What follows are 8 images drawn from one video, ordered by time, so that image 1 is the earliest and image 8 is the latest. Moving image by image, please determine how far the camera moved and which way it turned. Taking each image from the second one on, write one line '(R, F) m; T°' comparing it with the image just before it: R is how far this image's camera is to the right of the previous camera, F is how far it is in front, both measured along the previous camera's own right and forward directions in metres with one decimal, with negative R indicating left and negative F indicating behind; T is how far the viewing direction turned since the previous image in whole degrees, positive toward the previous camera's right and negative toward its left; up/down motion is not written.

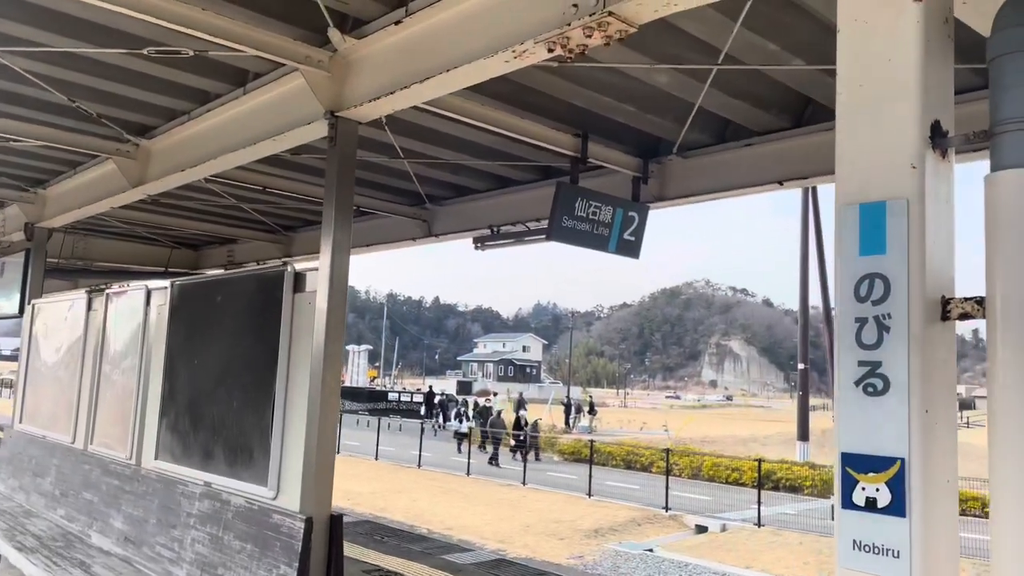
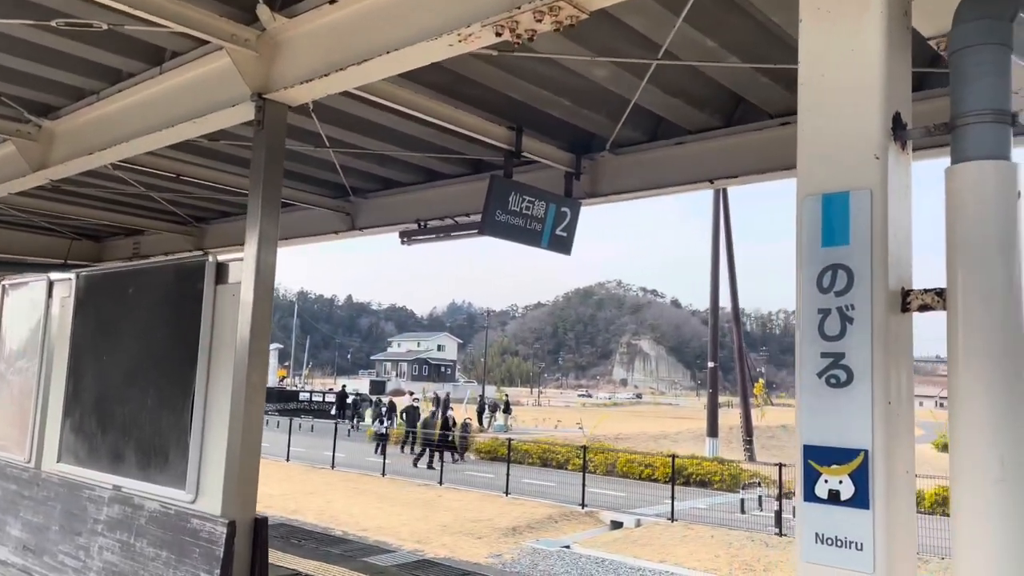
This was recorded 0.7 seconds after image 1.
(-0.2, +0.1) m; +6°
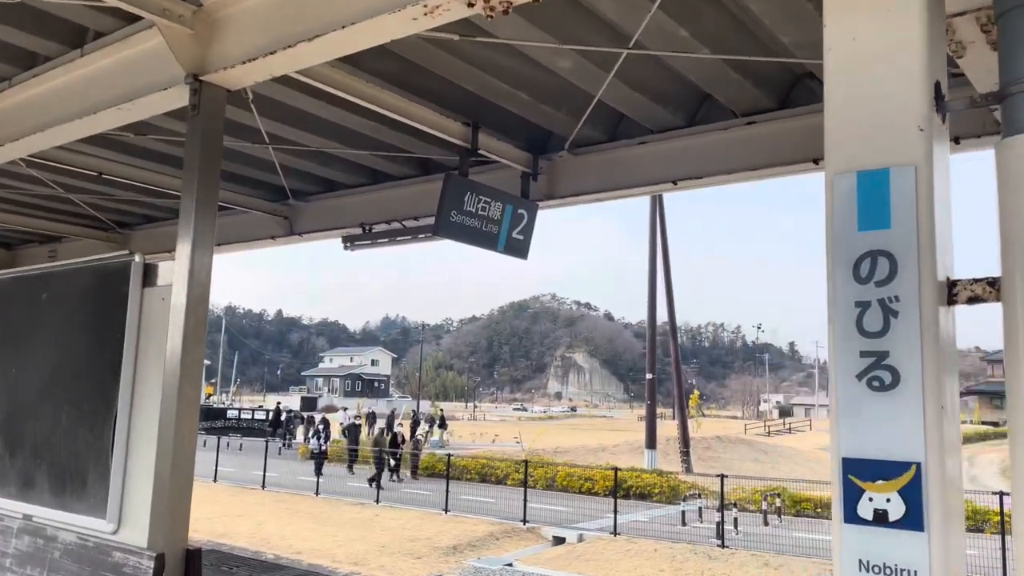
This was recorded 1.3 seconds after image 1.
(-0.2, +0.4) m; +5°
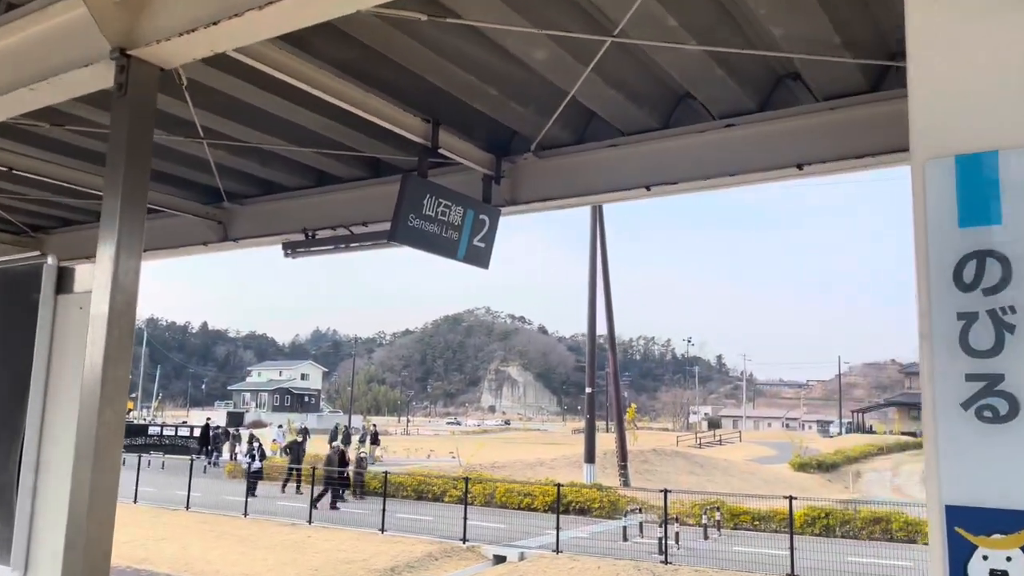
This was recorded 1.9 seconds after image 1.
(-0.2, +0.5) m; +5°
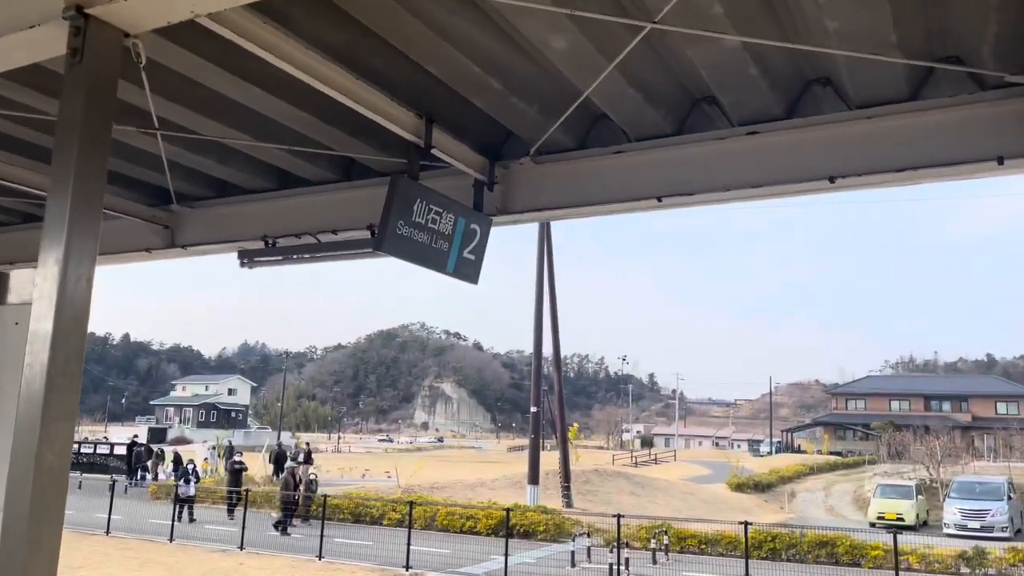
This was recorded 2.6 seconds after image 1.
(-0.5, +0.7) m; +5°
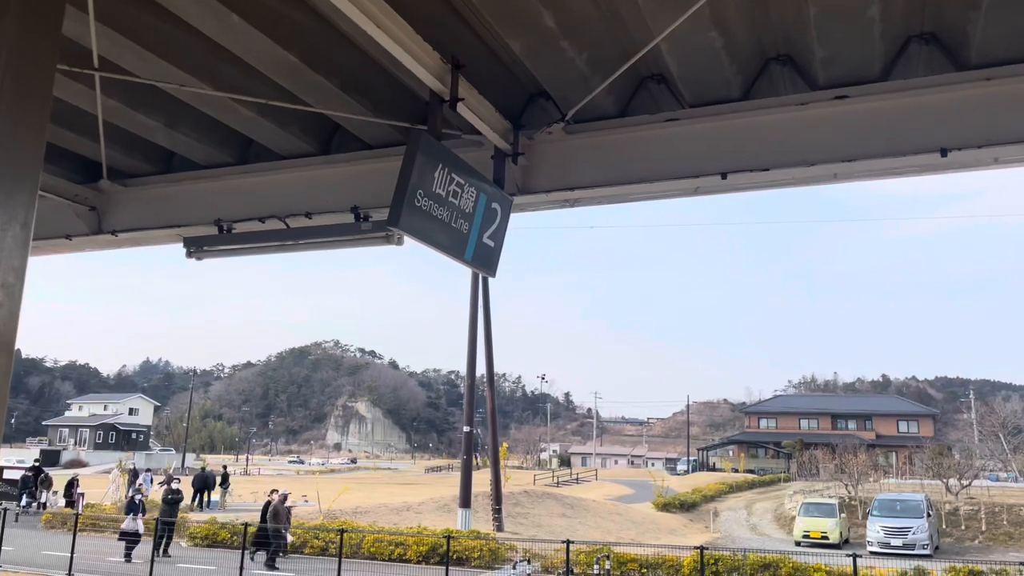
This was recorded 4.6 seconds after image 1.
(-0.7, +1.2) m; +6°
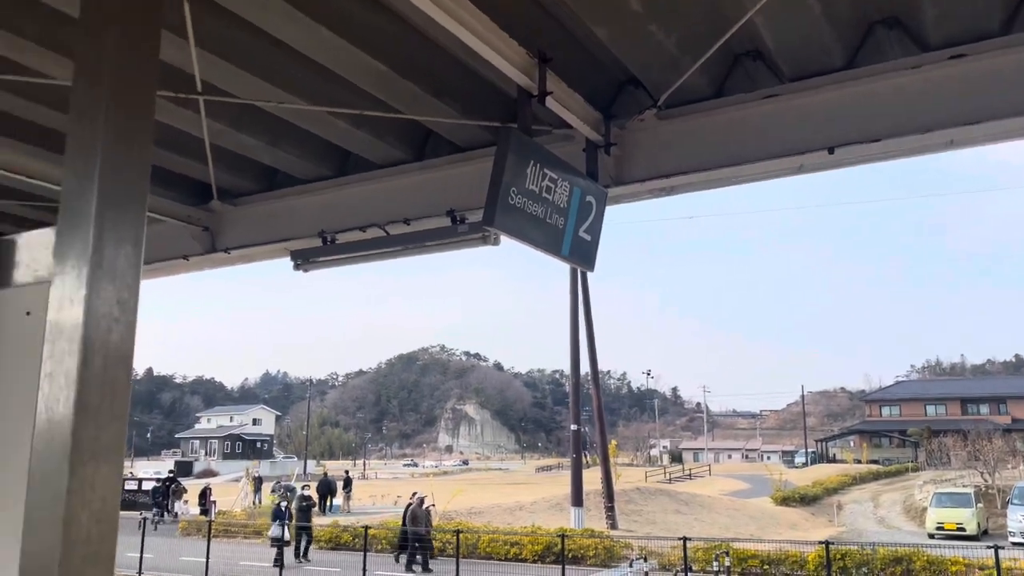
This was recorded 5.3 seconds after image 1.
(0.0, +0.1) m; -7°
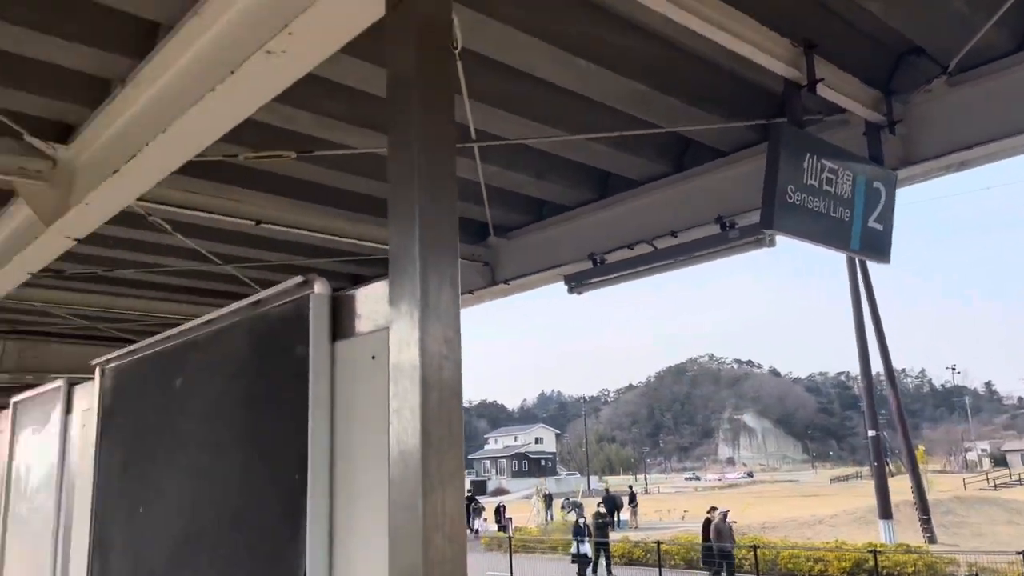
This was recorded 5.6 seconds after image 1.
(-0.1, 0.0) m; -18°
